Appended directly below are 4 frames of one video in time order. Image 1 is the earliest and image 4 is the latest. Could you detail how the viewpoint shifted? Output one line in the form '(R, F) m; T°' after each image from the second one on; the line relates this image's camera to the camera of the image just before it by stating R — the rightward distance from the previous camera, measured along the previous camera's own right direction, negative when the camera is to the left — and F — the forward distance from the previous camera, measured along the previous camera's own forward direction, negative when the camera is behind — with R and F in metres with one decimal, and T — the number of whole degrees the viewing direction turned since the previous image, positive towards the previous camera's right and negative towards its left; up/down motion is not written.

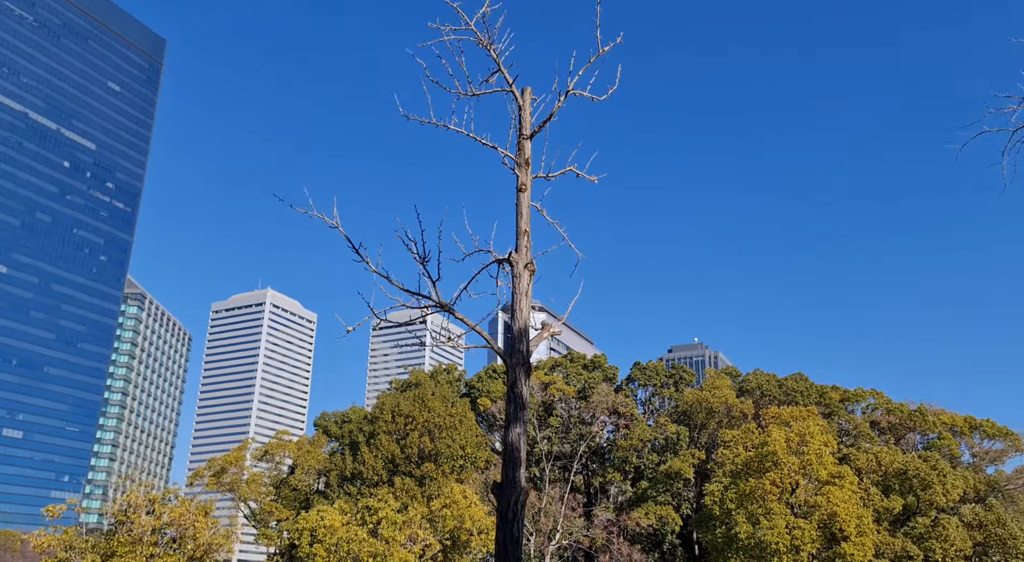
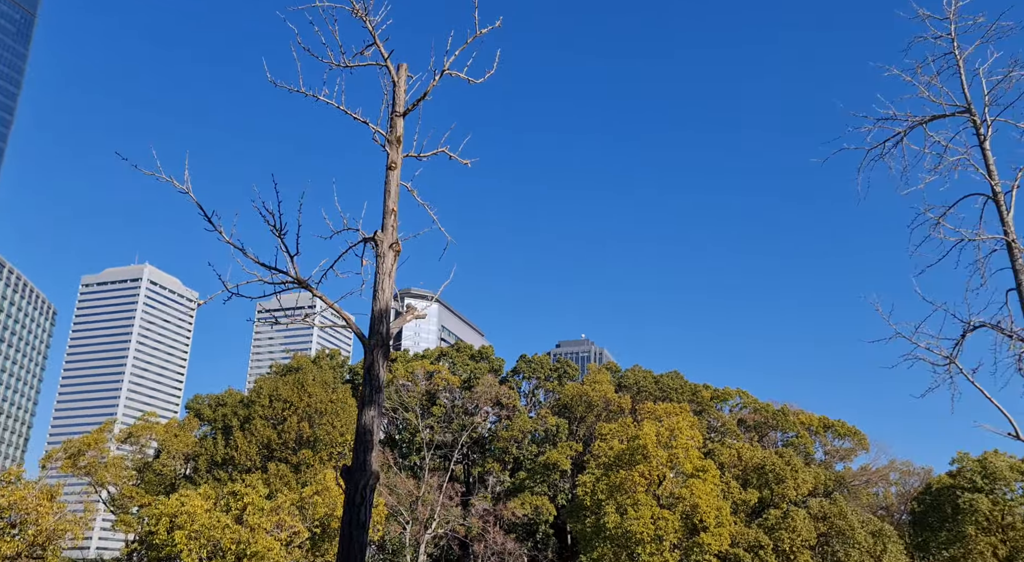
(+0.6, -0.3) m; +7°
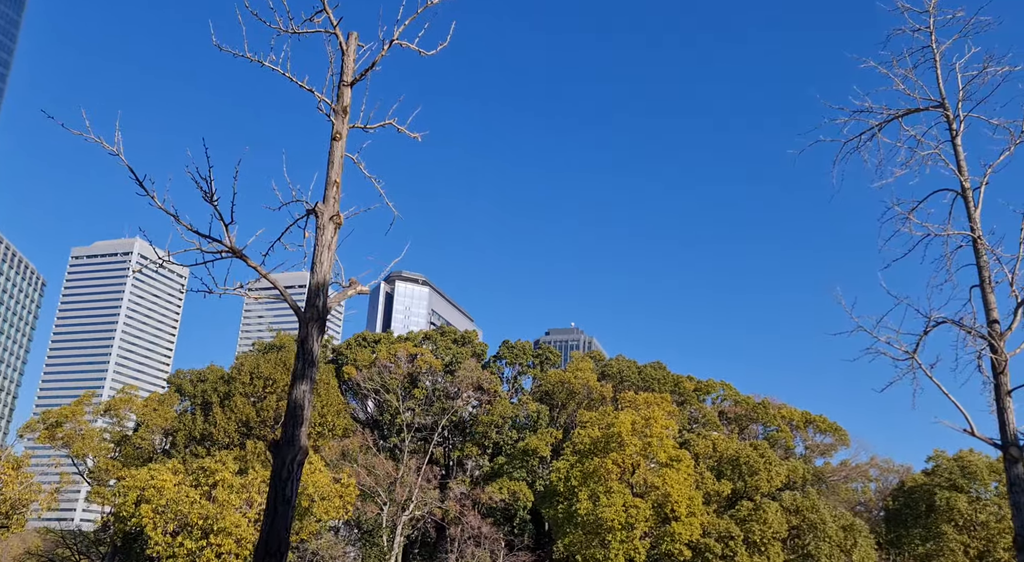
(+0.9, +0.3) m; +1°
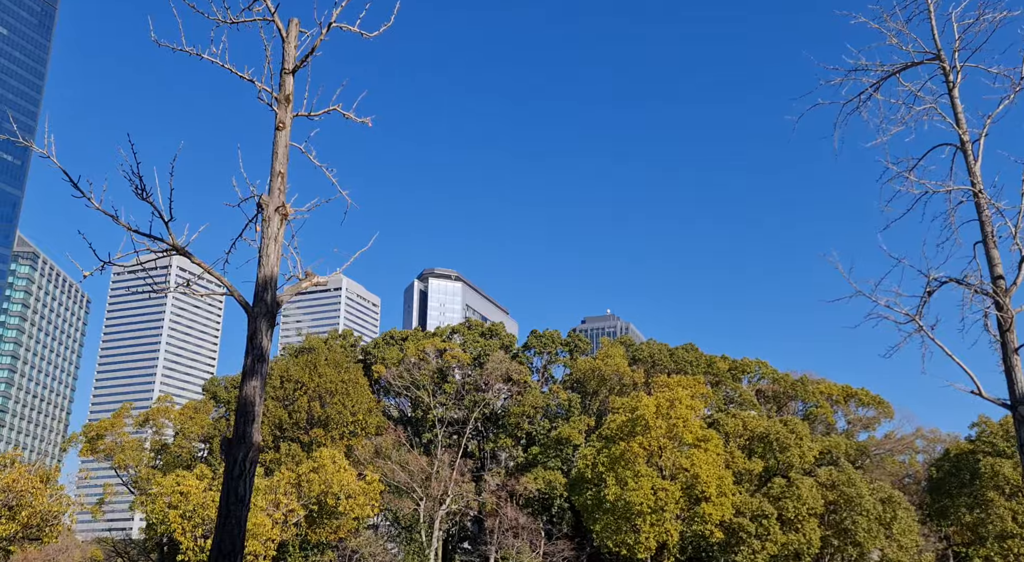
(+1.4, +0.6) m; -2°
